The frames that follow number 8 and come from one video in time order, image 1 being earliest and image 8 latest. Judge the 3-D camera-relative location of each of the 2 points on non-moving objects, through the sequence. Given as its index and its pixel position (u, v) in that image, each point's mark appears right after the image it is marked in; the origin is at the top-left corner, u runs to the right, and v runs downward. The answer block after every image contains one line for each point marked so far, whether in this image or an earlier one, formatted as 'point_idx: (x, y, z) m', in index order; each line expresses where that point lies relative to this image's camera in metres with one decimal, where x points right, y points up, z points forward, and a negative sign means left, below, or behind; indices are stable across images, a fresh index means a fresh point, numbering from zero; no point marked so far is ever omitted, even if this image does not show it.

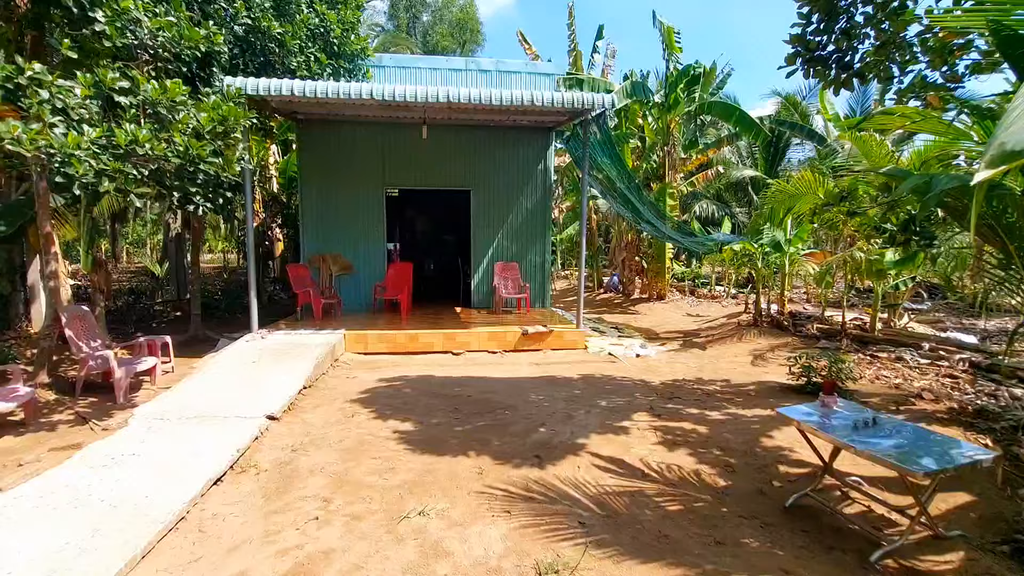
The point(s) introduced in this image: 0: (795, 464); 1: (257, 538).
0: (+2.0, -1.2, +3.5) m
1: (-1.4, -1.4, +2.9) m
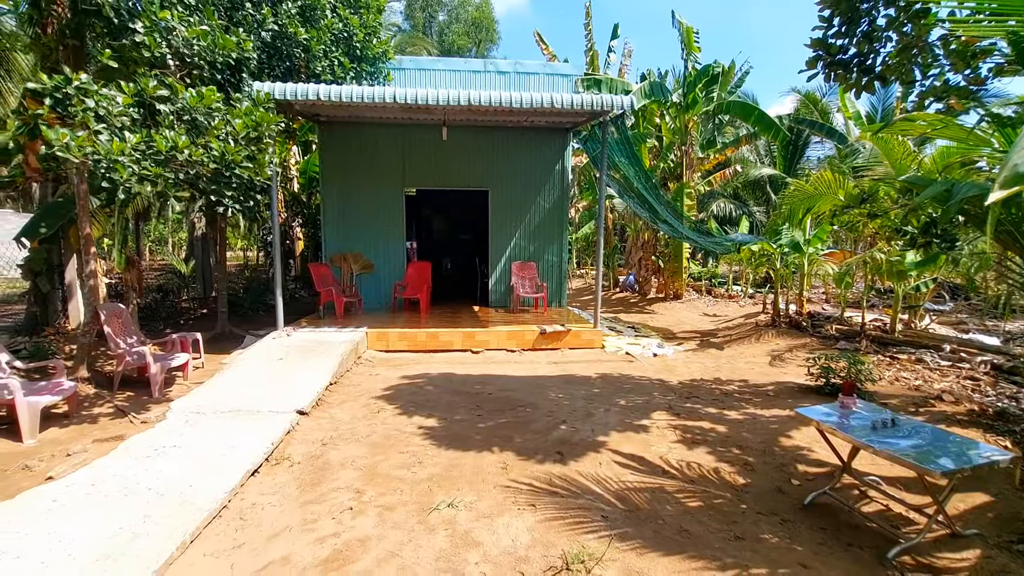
0: (+2.2, -1.3, +3.6) m
1: (-1.3, -1.4, +3.0) m
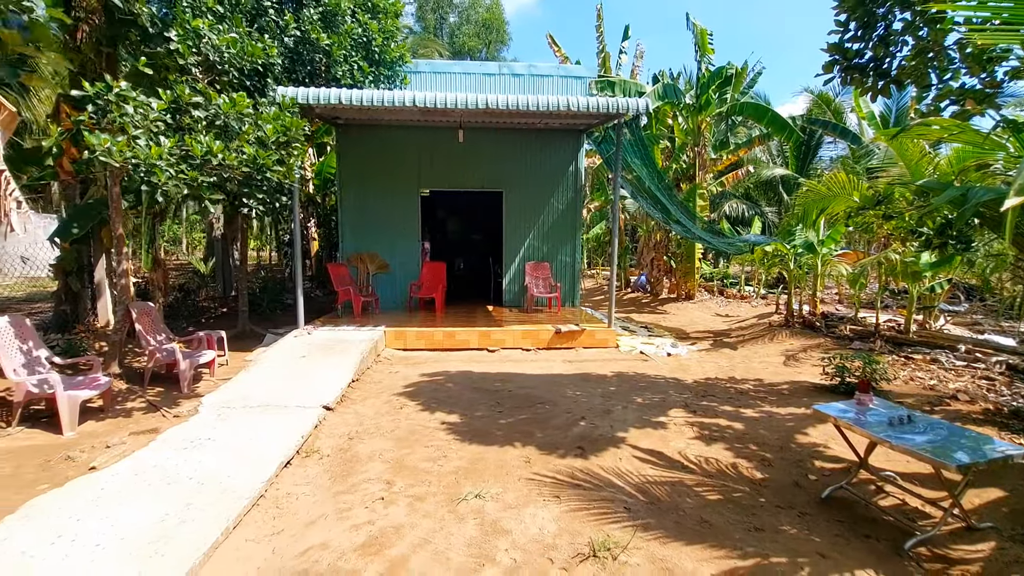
0: (+2.3, -1.3, +3.7) m
1: (-1.1, -1.4, +3.2) m
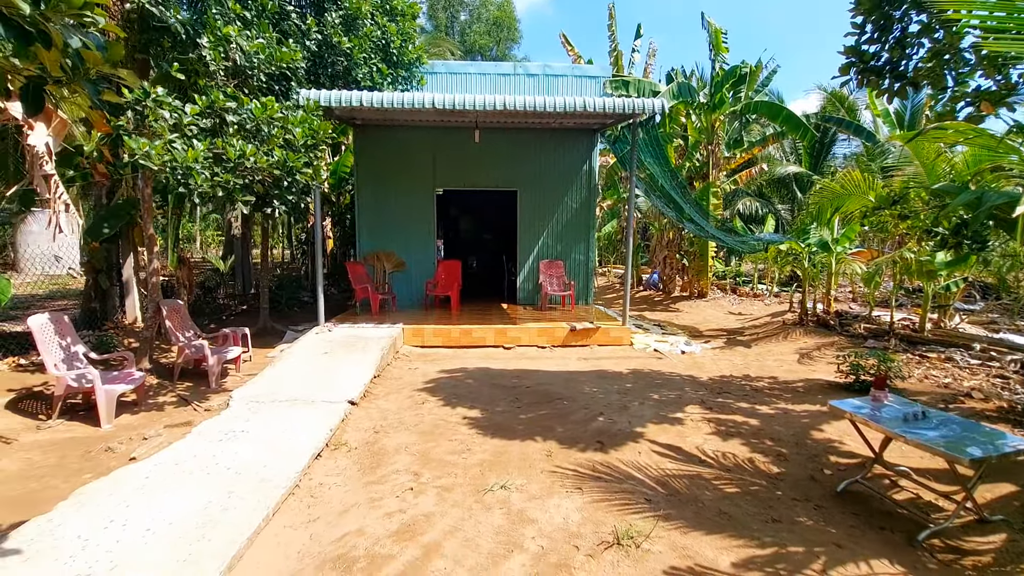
0: (+2.5, -1.2, +3.8) m
1: (-1.0, -1.4, +3.3) m
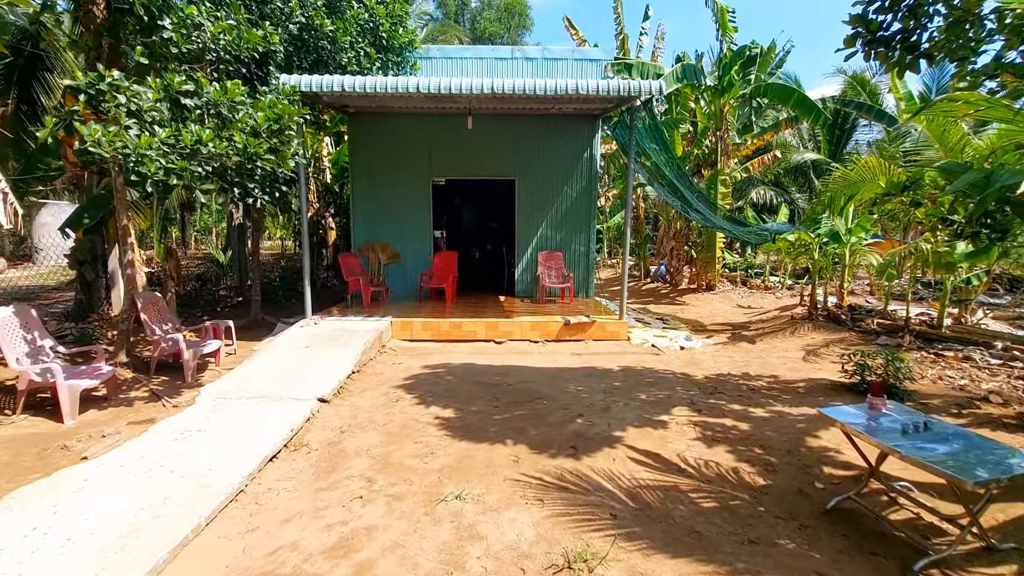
0: (+2.2, -1.2, +3.4) m
1: (-1.2, -1.4, +3.1) m
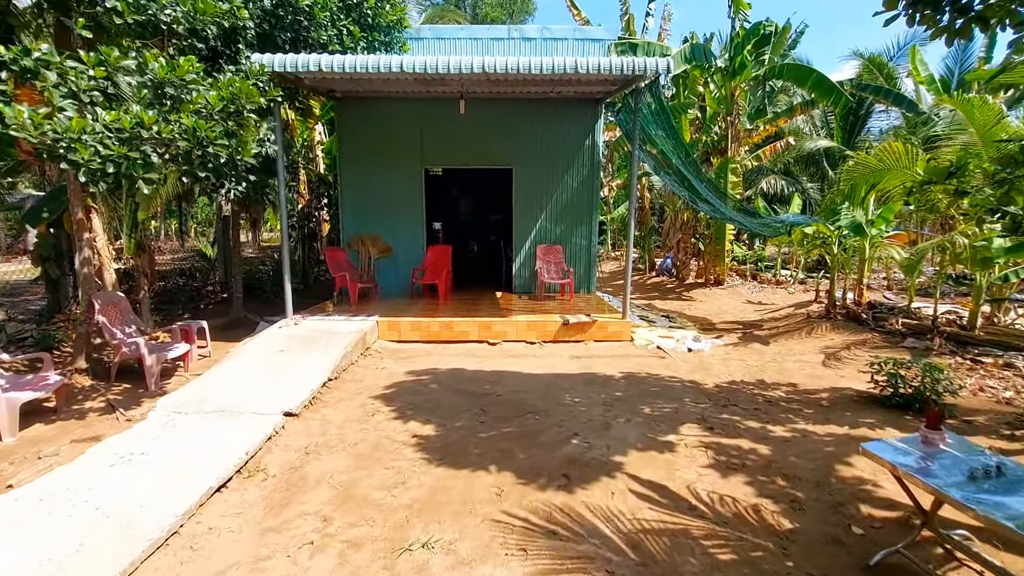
0: (+2.1, -1.2, +2.9) m
1: (-1.4, -1.4, +2.6) m
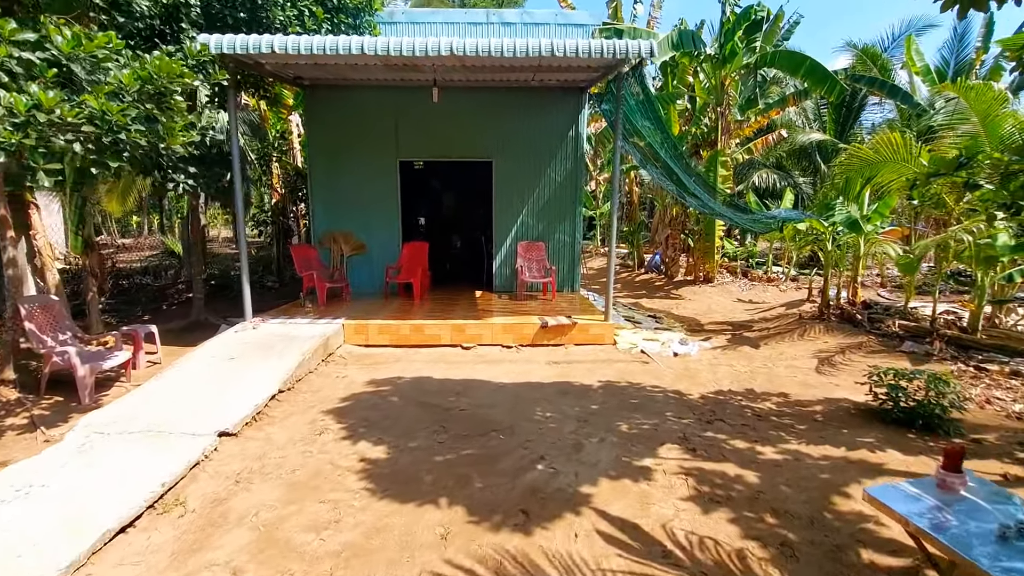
0: (+1.8, -1.3, +2.5) m
1: (-1.6, -1.5, +2.1) m
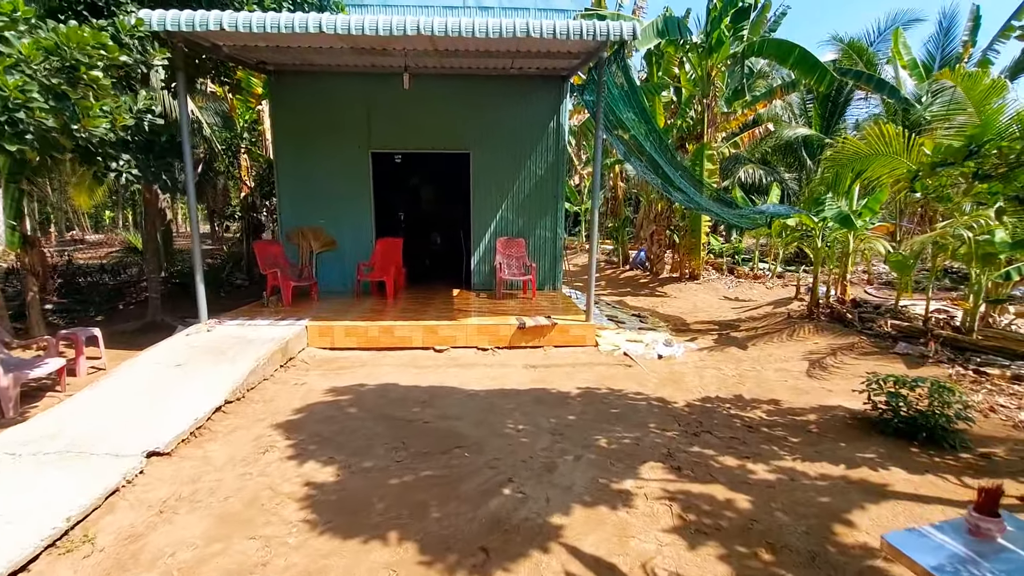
0: (+1.6, -1.3, +2.2) m
1: (-1.8, -1.5, +1.7) m
